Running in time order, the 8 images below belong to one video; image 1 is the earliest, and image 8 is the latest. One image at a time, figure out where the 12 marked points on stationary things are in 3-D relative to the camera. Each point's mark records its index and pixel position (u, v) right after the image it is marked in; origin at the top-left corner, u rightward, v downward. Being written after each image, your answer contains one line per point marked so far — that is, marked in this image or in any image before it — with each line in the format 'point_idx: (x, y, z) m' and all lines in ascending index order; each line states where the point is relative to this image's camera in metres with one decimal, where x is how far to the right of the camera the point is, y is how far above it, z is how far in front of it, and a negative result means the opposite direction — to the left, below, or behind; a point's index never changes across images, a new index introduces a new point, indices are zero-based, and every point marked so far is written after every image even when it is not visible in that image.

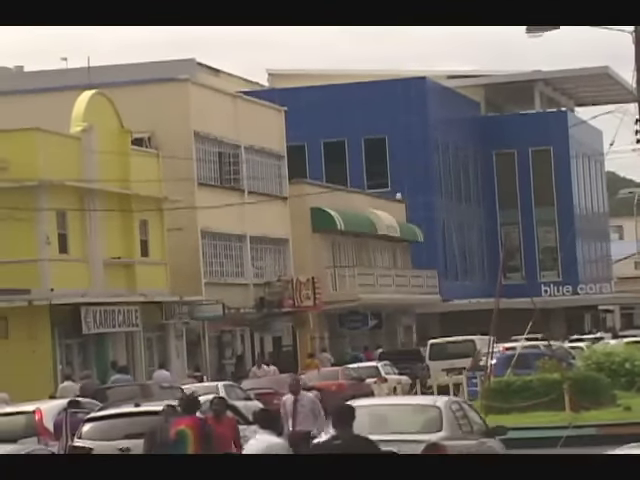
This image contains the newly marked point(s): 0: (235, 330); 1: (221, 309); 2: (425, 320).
0: (-0.3, -0.3, +5.1) m
1: (-0.3, -0.2, +5.1) m
2: (+0.4, -0.3, +5.2) m
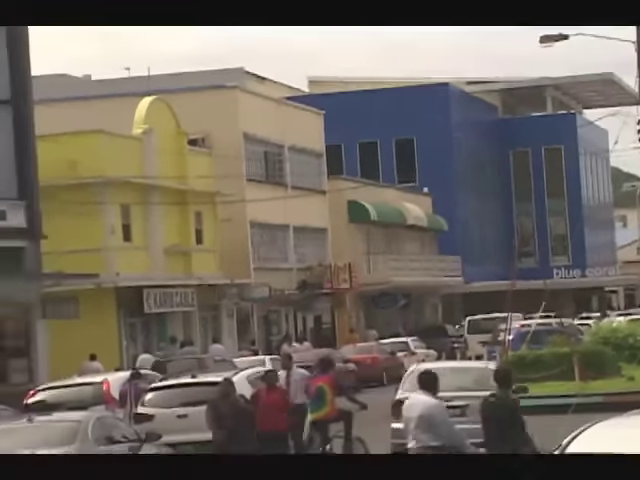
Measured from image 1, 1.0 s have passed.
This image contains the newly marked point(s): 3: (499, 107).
0: (-0.1, -0.3, +5.8) m
1: (-0.2, -0.2, +5.8) m
2: (+0.5, -0.2, +5.8) m
3: (+0.7, +0.5, +5.9) m
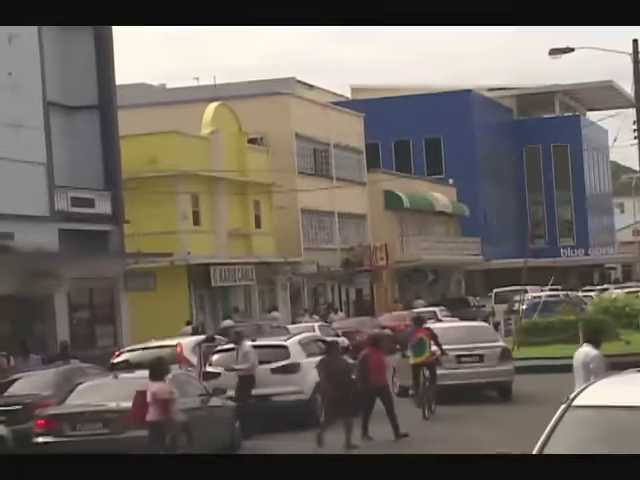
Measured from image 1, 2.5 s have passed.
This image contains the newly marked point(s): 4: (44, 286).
0: (0.0, -0.2, +6.8) m
1: (0.0, -0.1, +6.8) m
2: (+0.7, -0.2, +6.8) m
3: (+0.9, +0.6, +6.9) m
4: (-1.2, -0.2, +6.7) m
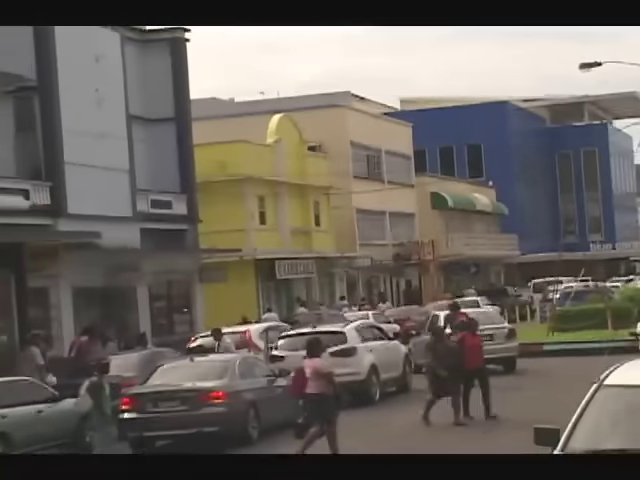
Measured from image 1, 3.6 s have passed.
0: (+0.3, -0.2, +7.6) m
1: (+0.2, -0.1, +7.6) m
2: (+0.9, -0.1, +7.6) m
3: (+1.1, +0.6, +7.6) m
4: (-0.9, -0.2, +7.5) m
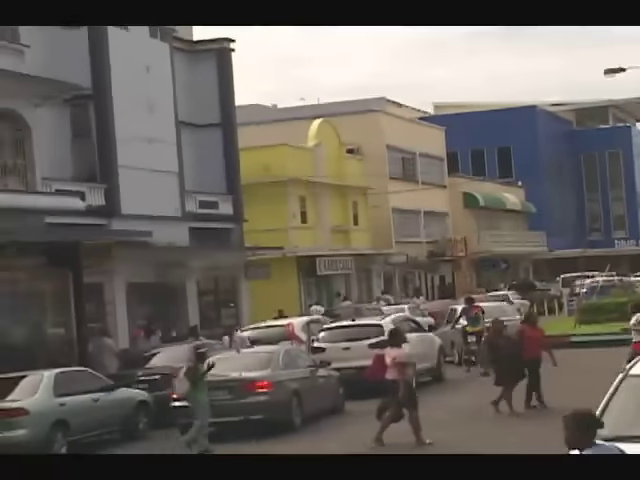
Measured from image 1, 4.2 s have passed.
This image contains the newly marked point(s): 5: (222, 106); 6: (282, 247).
0: (+0.5, -0.2, +8.0) m
1: (+0.4, -0.1, +8.0) m
2: (+1.1, -0.1, +8.0) m
3: (+1.3, +0.6, +8.1) m
4: (-0.7, -0.2, +8.0) m
5: (-0.5, +0.7, +8.1) m
6: (-0.2, 0.0, +7.9) m
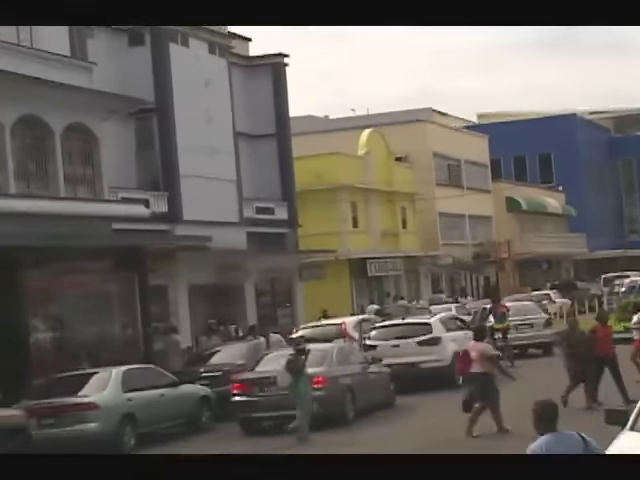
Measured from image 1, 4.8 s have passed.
0: (+0.8, -0.2, +8.4) m
1: (+0.7, -0.1, +8.5) m
2: (+1.4, -0.1, +8.4) m
3: (+1.6, +0.6, +8.5) m
4: (-0.5, -0.2, +8.4) m
5: (-0.2, +0.7, +8.6) m
6: (+0.1, -0.1, +8.4) m
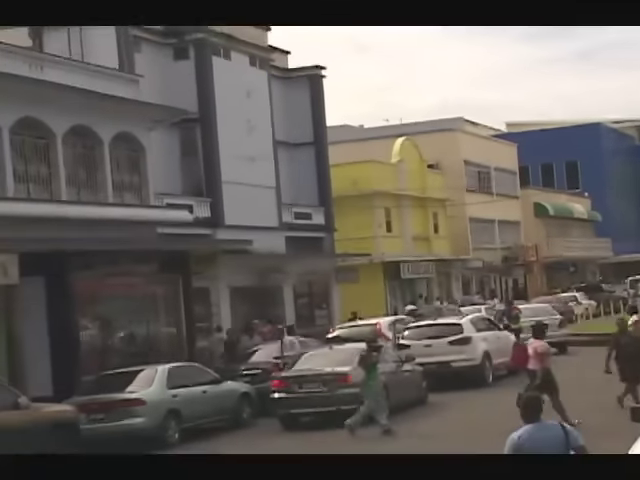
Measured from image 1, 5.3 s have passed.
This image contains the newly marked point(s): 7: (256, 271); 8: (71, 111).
0: (+1.0, -0.2, +8.8) m
1: (+0.9, -0.1, +8.8) m
2: (+1.6, -0.2, +8.8) m
3: (+1.8, +0.6, +8.8) m
4: (-0.3, -0.2, +8.8) m
5: (0.0, +0.6, +9.0) m
6: (+0.3, -0.1, +8.7) m
7: (-0.4, -0.2, +8.9) m
8: (-1.4, +0.7, +8.8) m
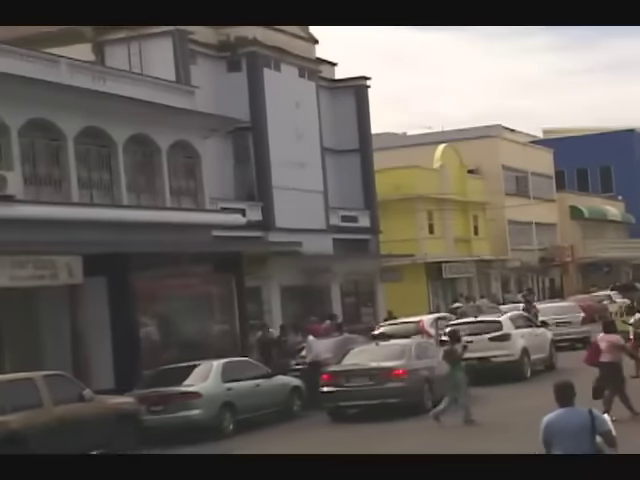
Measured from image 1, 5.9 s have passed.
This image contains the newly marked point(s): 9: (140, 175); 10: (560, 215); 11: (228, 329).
0: (+1.2, -0.2, +9.3) m
1: (+1.2, -0.1, +9.3) m
2: (+1.9, -0.2, +9.2) m
3: (+2.1, +0.6, +9.3) m
4: (0.0, -0.2, +9.3) m
5: (+0.2, +0.6, +9.4) m
6: (+0.5, -0.1, +9.2) m
7: (-0.1, -0.2, +9.3) m
8: (-1.1, +0.7, +9.3) m
9: (-1.1, +0.4, +9.4) m
10: (+1.4, +0.1, +9.3) m
11: (-0.5, -0.5, +9.2) m
